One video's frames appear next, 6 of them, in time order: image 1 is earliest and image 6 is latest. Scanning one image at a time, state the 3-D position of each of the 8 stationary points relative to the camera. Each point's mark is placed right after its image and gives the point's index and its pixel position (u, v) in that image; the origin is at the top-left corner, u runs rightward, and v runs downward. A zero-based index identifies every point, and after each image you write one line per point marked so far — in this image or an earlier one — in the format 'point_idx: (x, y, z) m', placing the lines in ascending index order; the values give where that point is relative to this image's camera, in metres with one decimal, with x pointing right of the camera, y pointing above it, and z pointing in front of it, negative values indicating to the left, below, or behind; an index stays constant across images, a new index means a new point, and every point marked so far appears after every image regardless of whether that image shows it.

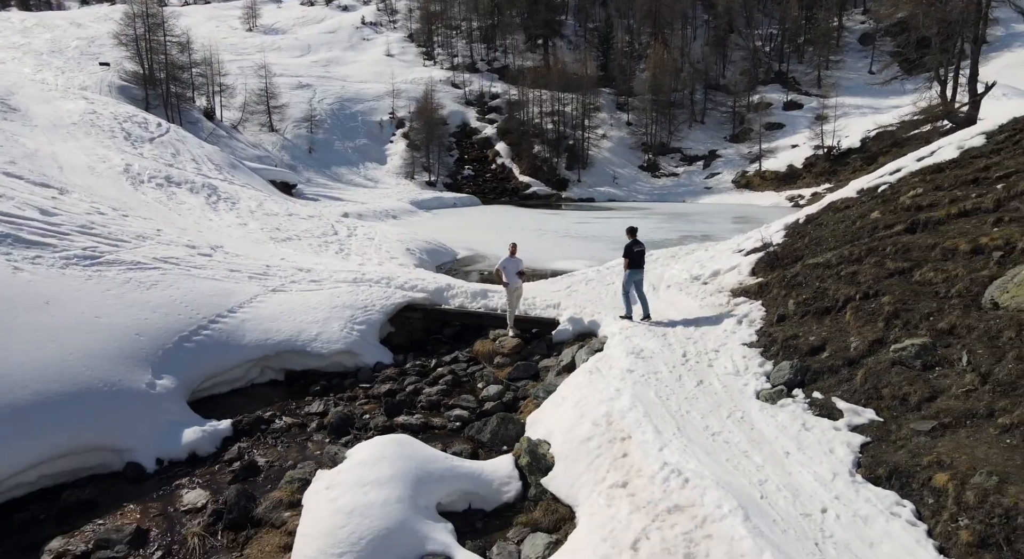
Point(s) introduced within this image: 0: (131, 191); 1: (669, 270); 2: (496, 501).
0: (-8.9, +2.1, +15.0) m
1: (+2.8, +0.1, +11.3) m
2: (-0.2, -2.2, +6.5) m
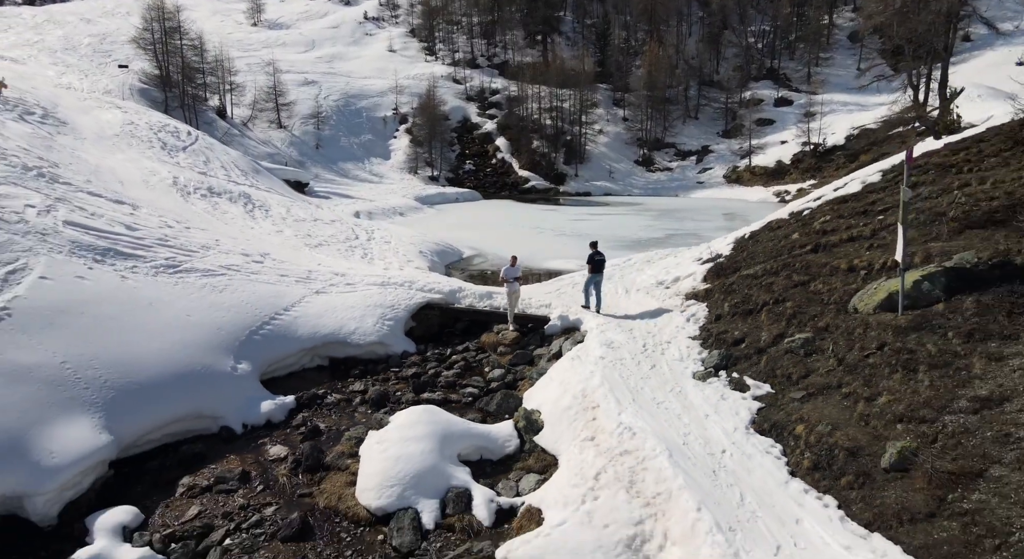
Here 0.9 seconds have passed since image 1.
0: (-8.9, +2.1, +17.4) m
1: (+2.8, +0.1, +13.7) m
2: (-0.2, -2.4, +9.0) m
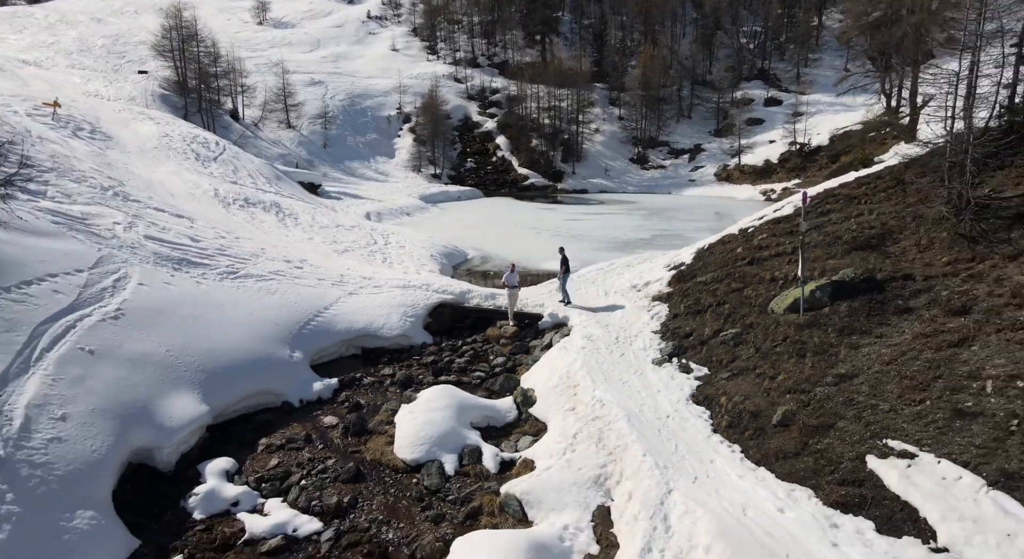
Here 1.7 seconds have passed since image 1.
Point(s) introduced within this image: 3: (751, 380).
0: (-9.0, +2.1, +20.0) m
1: (+2.8, 0.0, +16.3) m
2: (-0.1, -2.5, +11.7) m
3: (+3.7, -1.5, +9.9) m
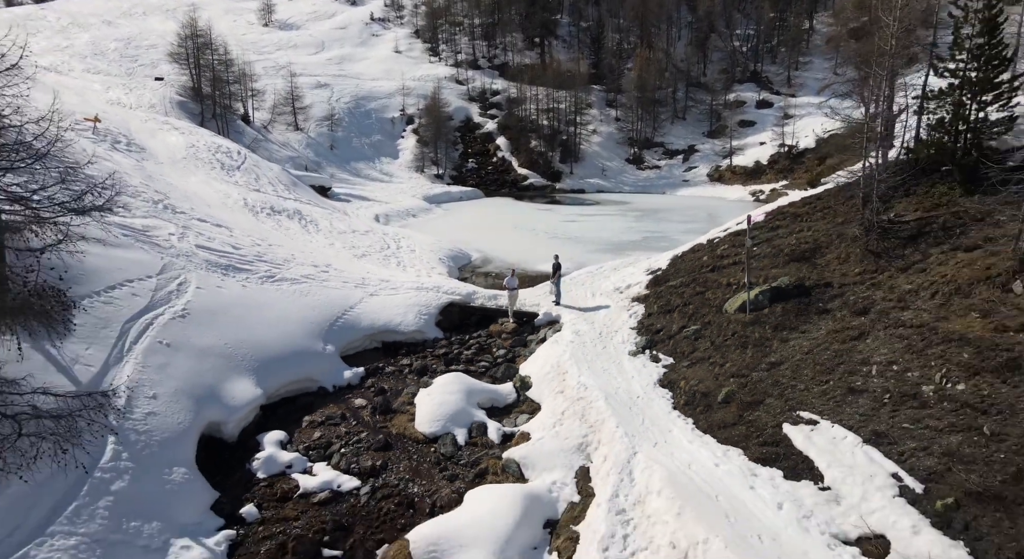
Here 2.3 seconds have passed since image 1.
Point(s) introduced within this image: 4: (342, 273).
0: (-9.0, +2.0, +22.4) m
1: (+2.8, -0.1, +18.7) m
2: (-0.2, -2.7, +14.1) m
3: (+3.7, -1.7, +12.3) m
4: (-5.2, +0.2, +19.5) m
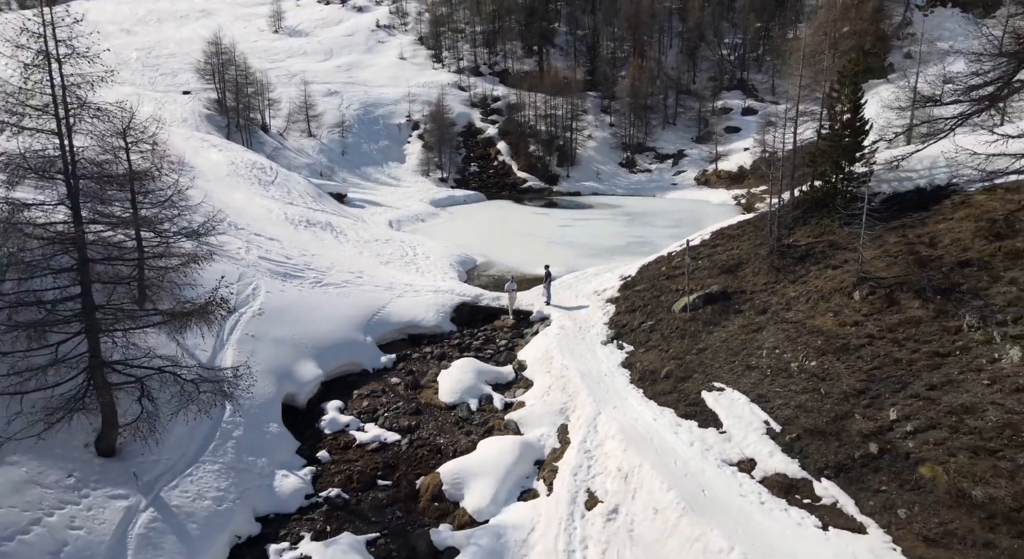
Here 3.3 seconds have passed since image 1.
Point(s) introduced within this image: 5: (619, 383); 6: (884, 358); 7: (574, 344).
0: (-9.0, +1.9, +26.7) m
1: (+2.8, -0.2, +23.0) m
2: (-0.2, -2.8, +18.4) m
3: (+3.7, -1.9, +16.7) m
4: (-5.2, +0.1, +23.8) m
5: (+2.7, -2.6, +16.1) m
6: (+7.1, -1.5, +12.3) m
7: (+1.8, -1.9, +18.6) m
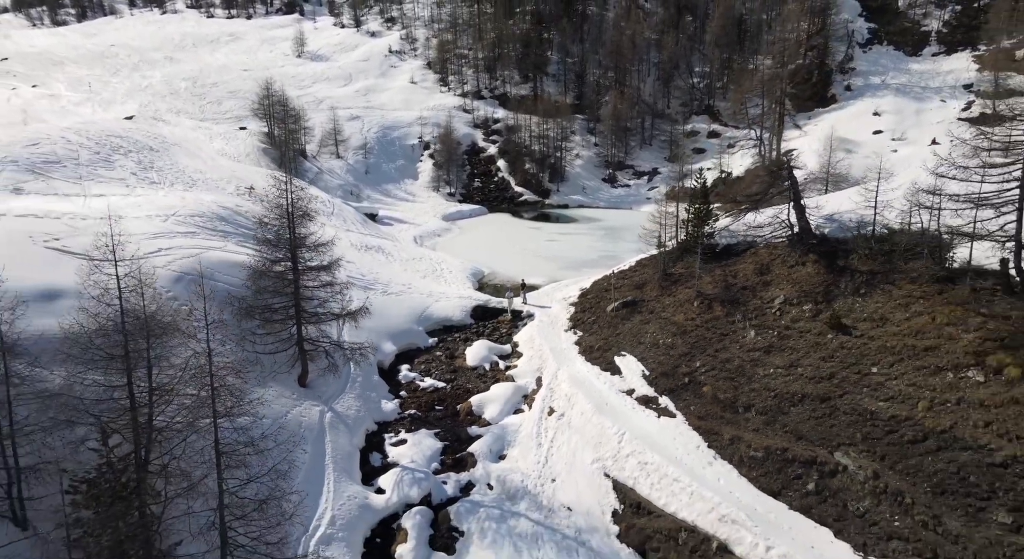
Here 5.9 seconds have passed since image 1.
0: (-9.1, +1.4, +38.3) m
1: (+2.7, -0.7, +34.7) m
2: (-0.3, -3.4, +30.2) m
3: (+3.6, -2.5, +28.4) m
4: (-5.3, -0.5, +35.5) m
5: (+2.6, -3.2, +27.8) m
6: (+7.0, -2.1, +24.0) m
7: (+1.7, -2.4, +30.3) m
